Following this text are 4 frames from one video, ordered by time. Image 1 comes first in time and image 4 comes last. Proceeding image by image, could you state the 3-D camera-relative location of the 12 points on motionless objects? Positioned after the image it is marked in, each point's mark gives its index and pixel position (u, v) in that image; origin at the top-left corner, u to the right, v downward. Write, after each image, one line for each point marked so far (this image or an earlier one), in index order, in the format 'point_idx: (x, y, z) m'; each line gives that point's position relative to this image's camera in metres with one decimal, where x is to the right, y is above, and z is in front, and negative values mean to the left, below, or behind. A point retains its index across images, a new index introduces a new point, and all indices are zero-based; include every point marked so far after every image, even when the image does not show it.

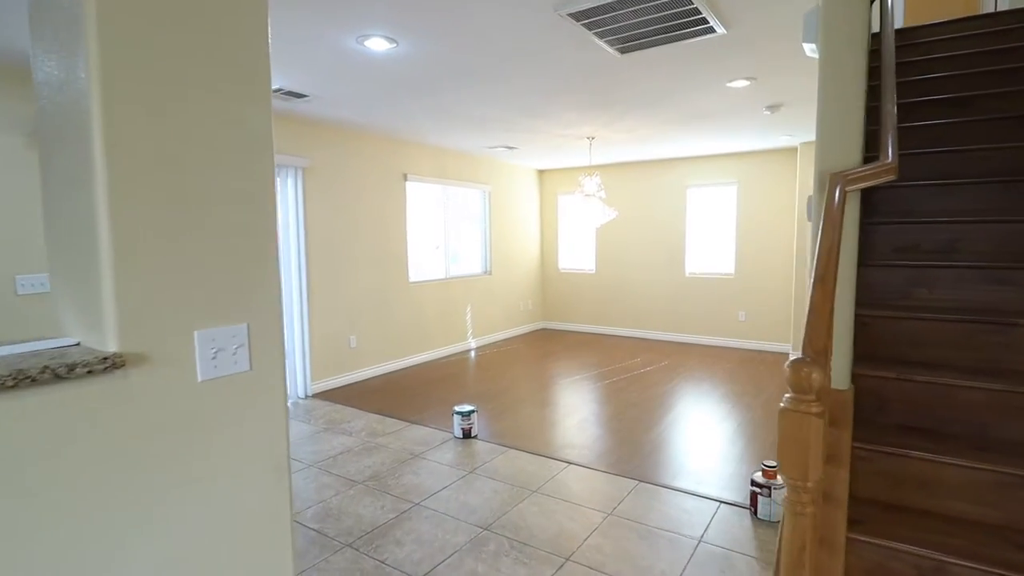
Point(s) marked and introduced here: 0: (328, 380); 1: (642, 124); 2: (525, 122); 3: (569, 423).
0: (-1.6, -0.8, +4.6) m
1: (+1.1, +1.4, +4.7) m
2: (+0.1, +1.4, +4.5) m
3: (+0.4, -0.9, +3.8) m
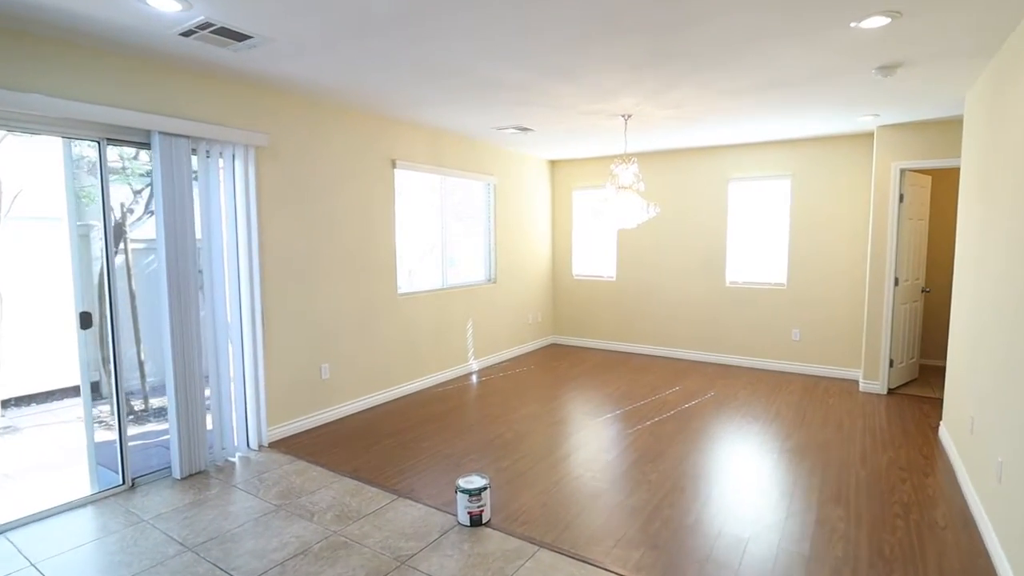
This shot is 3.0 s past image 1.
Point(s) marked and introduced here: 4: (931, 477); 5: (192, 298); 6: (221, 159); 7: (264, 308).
0: (-1.4, -0.9, +3.6) m
1: (+1.3, +1.3, +3.7) m
2: (+0.2, +1.3, +3.5) m
3: (+0.5, -1.1, +2.8) m
4: (+2.4, -1.1, +3.1) m
5: (-1.7, -0.1, +3.0) m
6: (-1.7, +0.7, +3.1) m
7: (-1.5, -0.1, +3.4) m
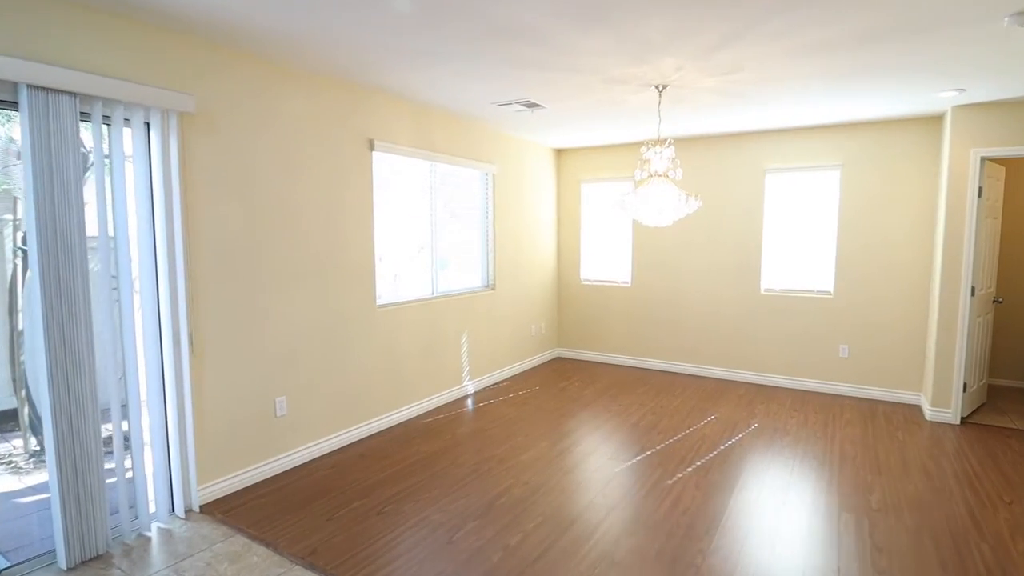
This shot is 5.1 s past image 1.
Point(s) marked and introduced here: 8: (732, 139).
0: (-1.4, -0.9, +2.8) m
1: (+1.3, +1.2, +3.0) m
2: (+0.3, +1.2, +2.7) m
3: (+0.6, -1.1, +2.1) m
4: (+2.4, -1.1, +2.3) m
5: (-1.7, -0.1, +2.2) m
6: (-1.6, +0.7, +2.3) m
7: (-1.5, -0.2, +2.6) m
8: (+1.9, +1.3, +4.7) m
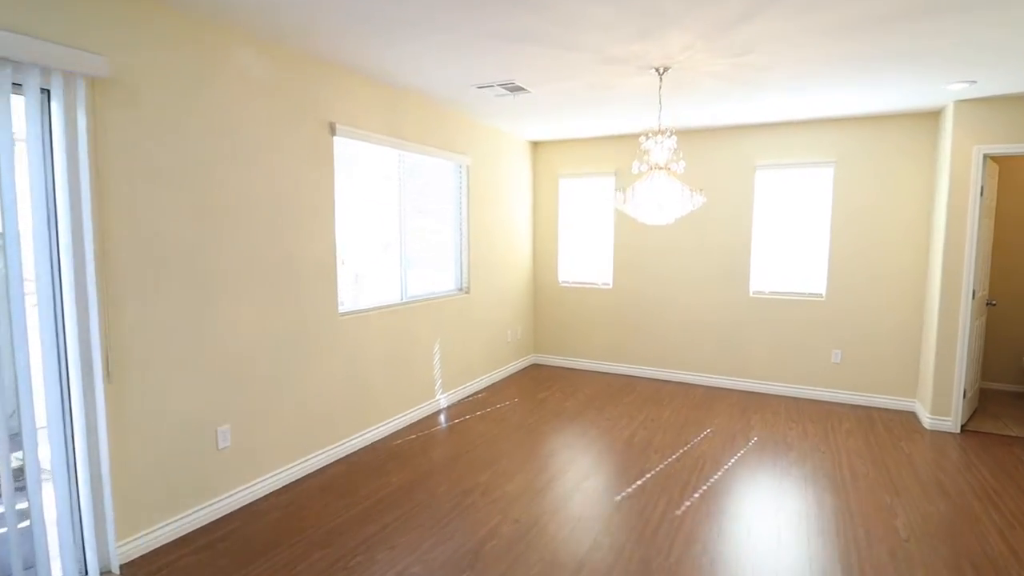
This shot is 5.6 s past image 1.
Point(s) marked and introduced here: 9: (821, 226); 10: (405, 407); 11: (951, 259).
0: (-1.4, -1.0, +2.3) m
1: (+1.2, +1.2, +2.7) m
2: (+0.2, +1.2, +2.4) m
3: (+0.6, -1.2, +1.7) m
4: (+2.4, -1.2, +2.1) m
5: (-1.7, -0.2, +1.7) m
6: (-1.6, +0.6, +1.8) m
7: (-1.5, -0.2, +2.1) m
8: (+1.7, +1.3, +4.5) m
9: (+2.4, +0.5, +4.2) m
10: (-0.7, -0.8, +3.7) m
11: (+2.9, +0.2, +3.7) m
